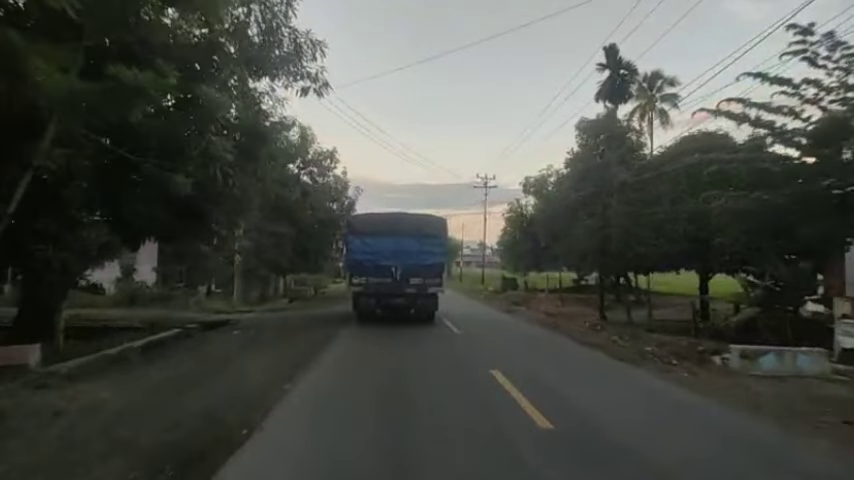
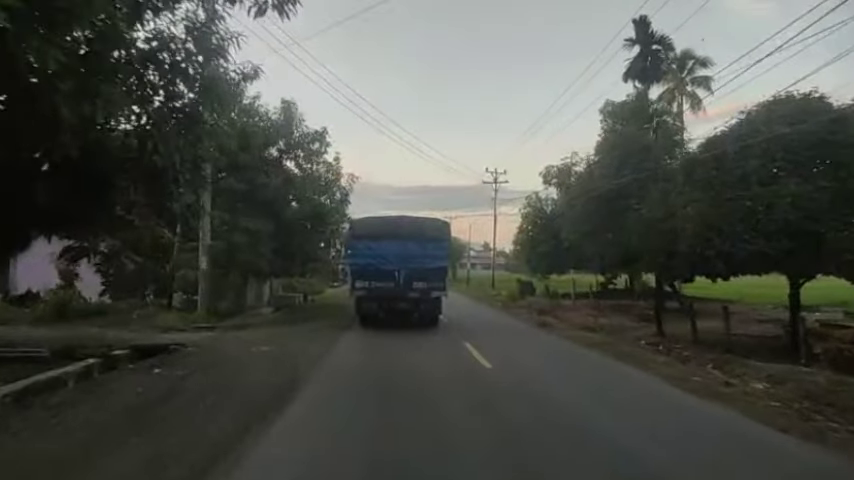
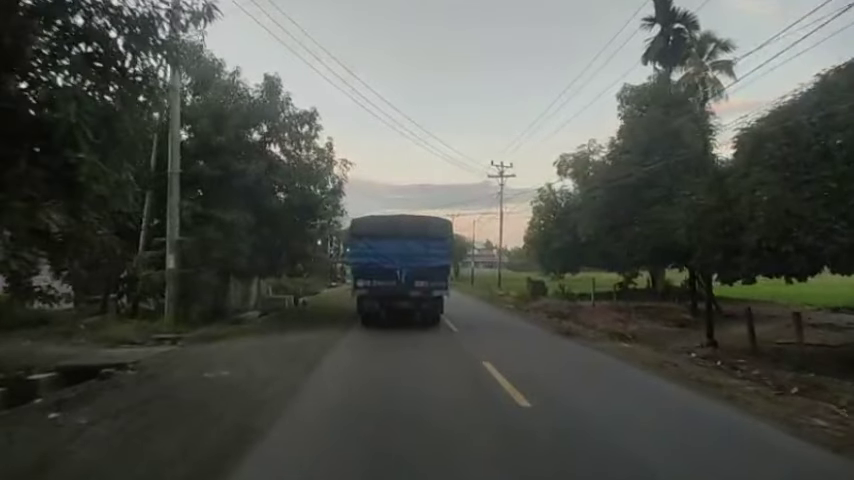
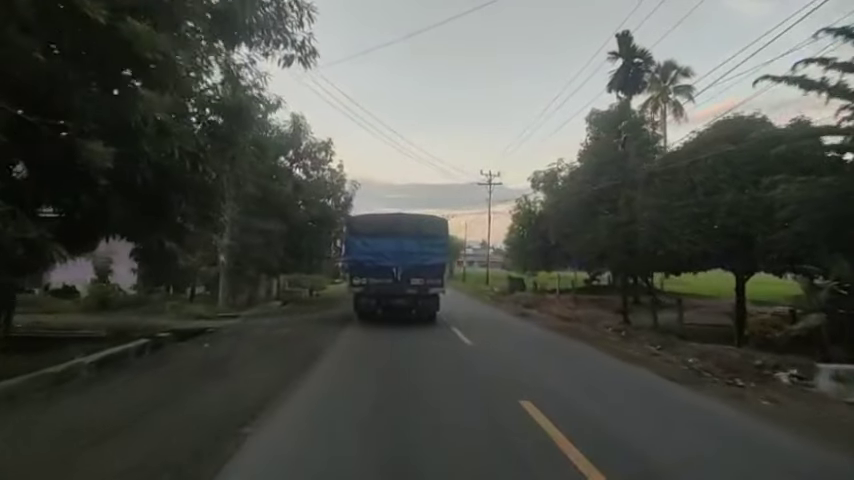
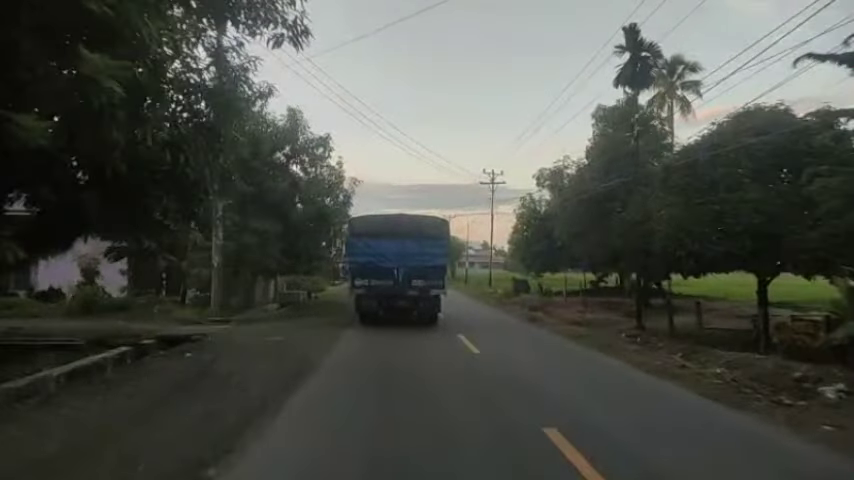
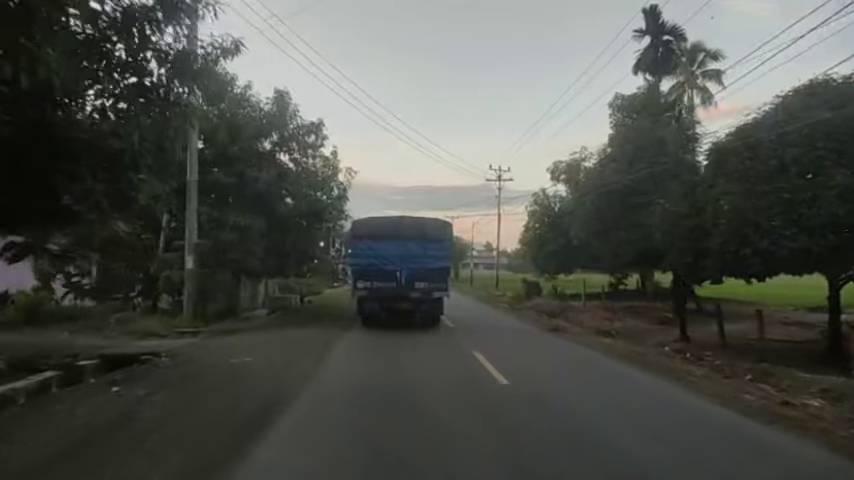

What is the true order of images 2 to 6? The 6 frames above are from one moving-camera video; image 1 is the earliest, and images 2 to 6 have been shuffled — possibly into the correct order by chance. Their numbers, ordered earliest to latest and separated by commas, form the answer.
4, 5, 2, 6, 3
